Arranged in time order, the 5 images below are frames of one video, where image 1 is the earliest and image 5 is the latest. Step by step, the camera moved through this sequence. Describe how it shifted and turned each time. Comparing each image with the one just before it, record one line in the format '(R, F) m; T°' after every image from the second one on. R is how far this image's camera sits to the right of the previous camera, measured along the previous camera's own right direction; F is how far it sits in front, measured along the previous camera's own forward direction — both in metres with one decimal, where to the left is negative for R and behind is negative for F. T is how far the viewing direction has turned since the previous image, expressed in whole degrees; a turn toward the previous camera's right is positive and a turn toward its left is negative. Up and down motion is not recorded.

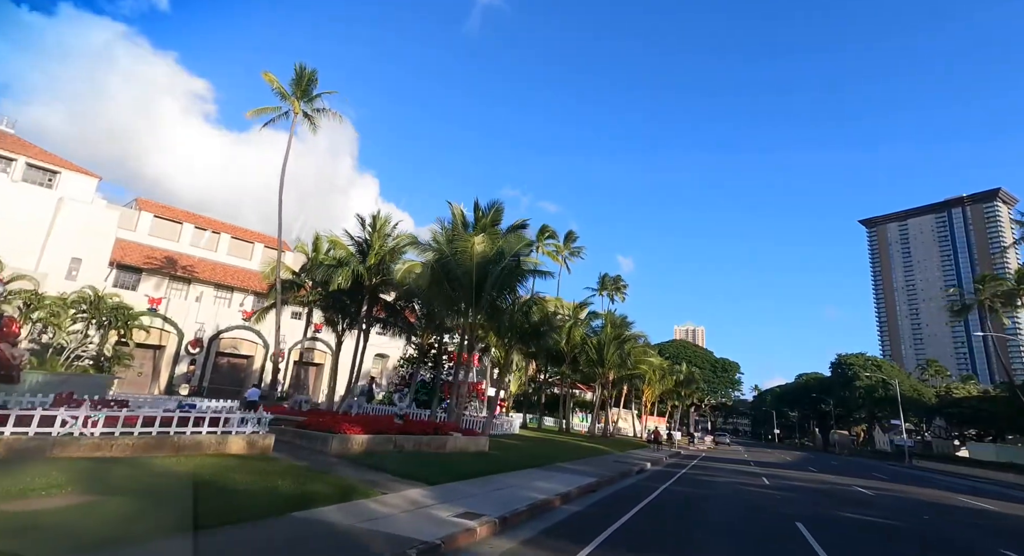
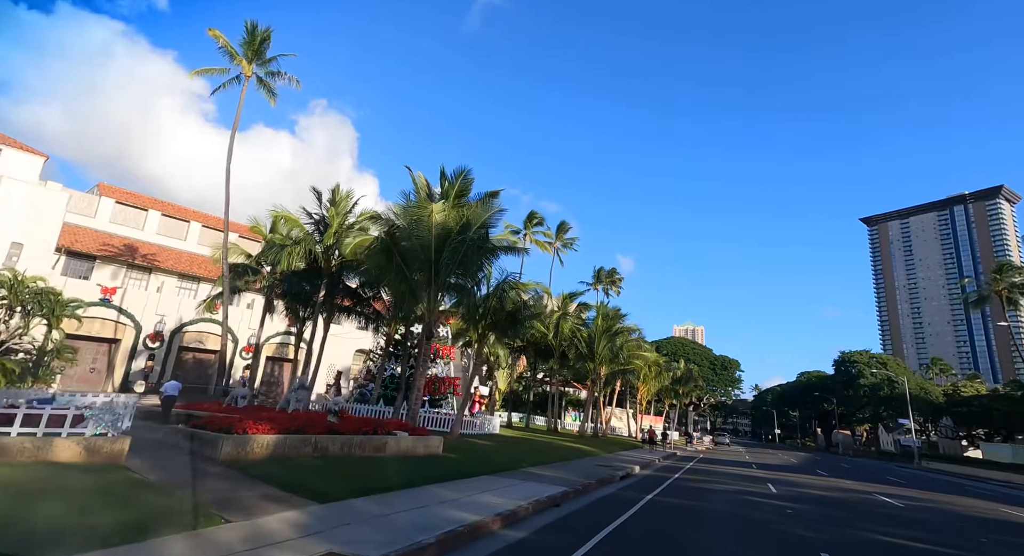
(+1.0, +2.5) m; 0°
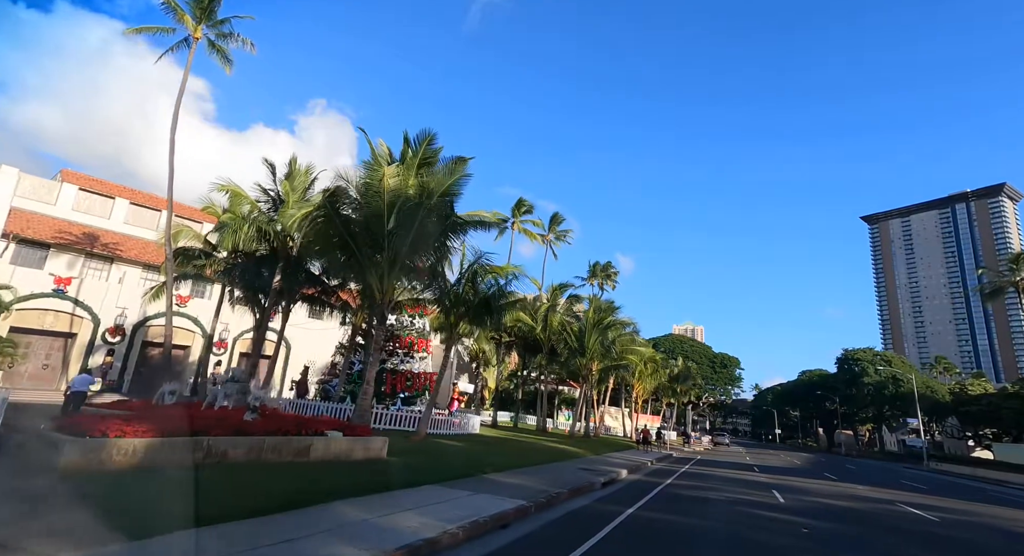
(+0.9, +2.1) m; 0°
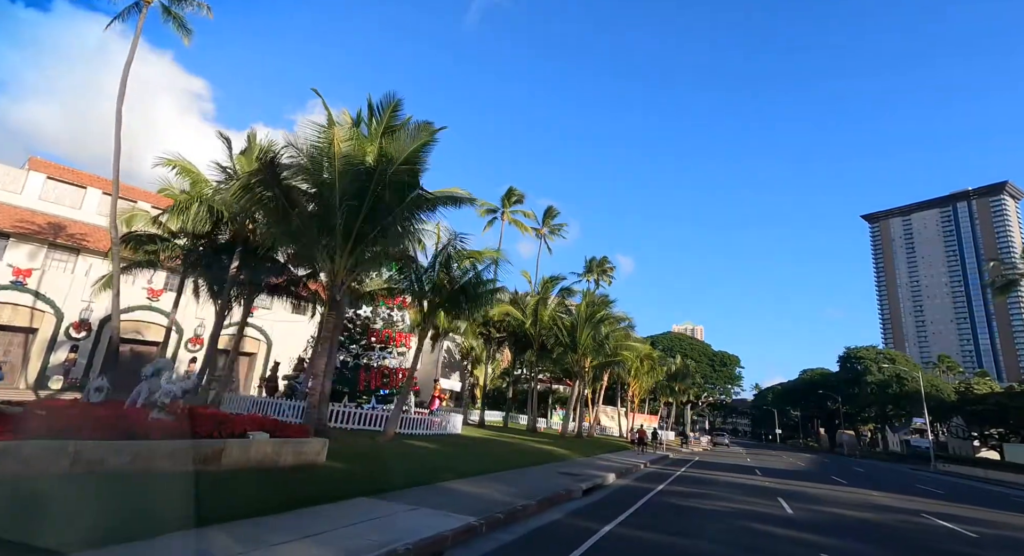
(+0.7, +1.7) m; 0°
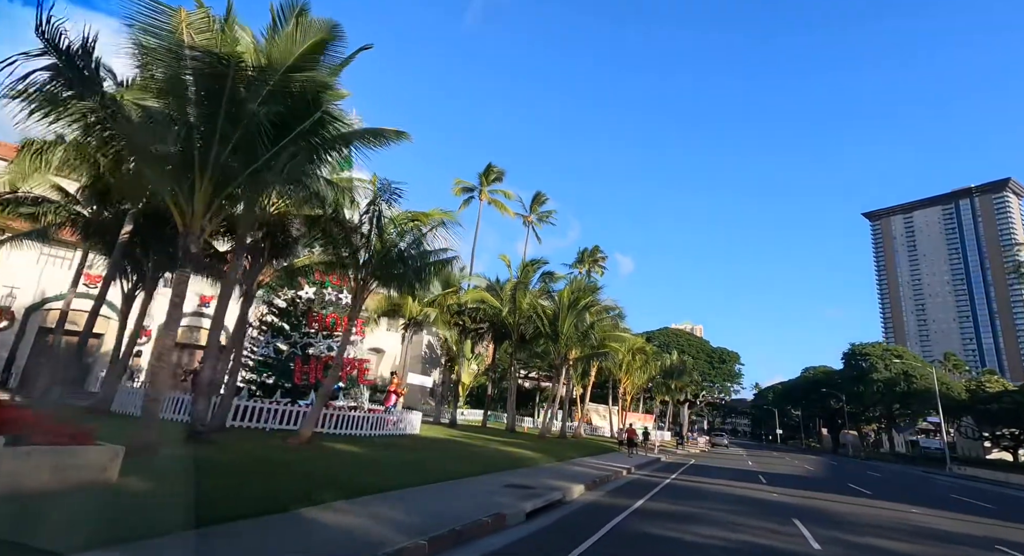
(+1.3, +3.2) m; 0°
